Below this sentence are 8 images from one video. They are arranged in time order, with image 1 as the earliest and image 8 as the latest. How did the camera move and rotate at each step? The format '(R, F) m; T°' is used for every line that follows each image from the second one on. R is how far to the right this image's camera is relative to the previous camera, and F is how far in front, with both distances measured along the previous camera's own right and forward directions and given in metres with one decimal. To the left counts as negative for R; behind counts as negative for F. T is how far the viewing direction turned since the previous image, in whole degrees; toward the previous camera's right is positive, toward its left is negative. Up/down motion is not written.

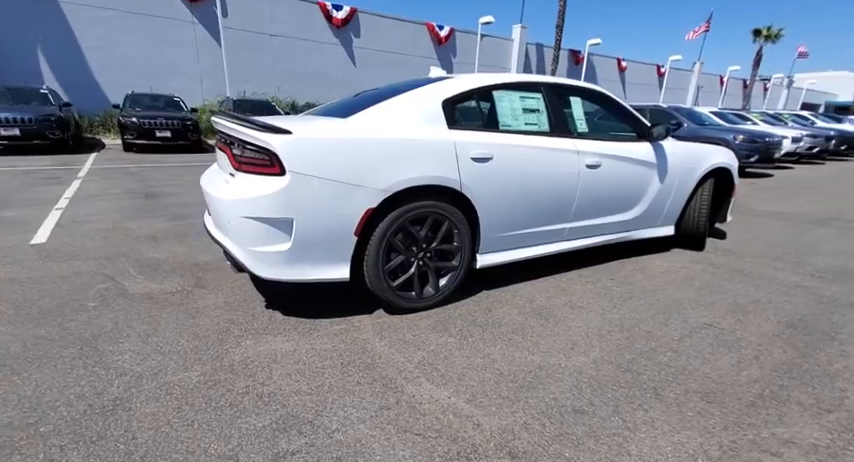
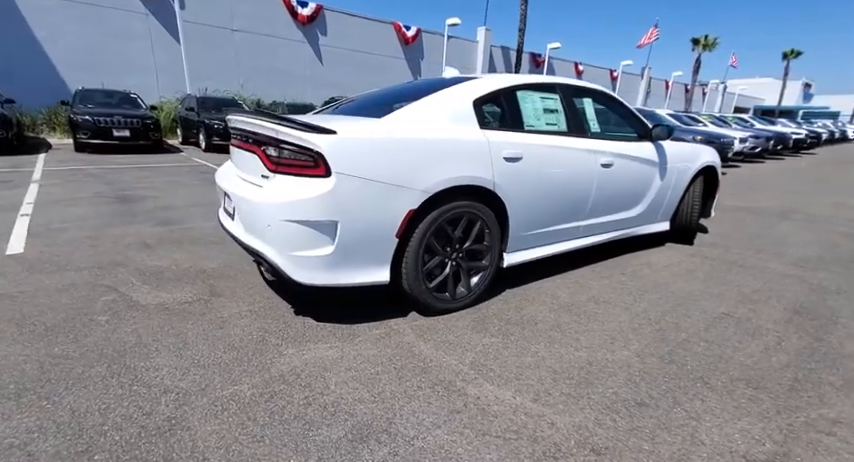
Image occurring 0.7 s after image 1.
(-0.5, 0.0) m; +5°
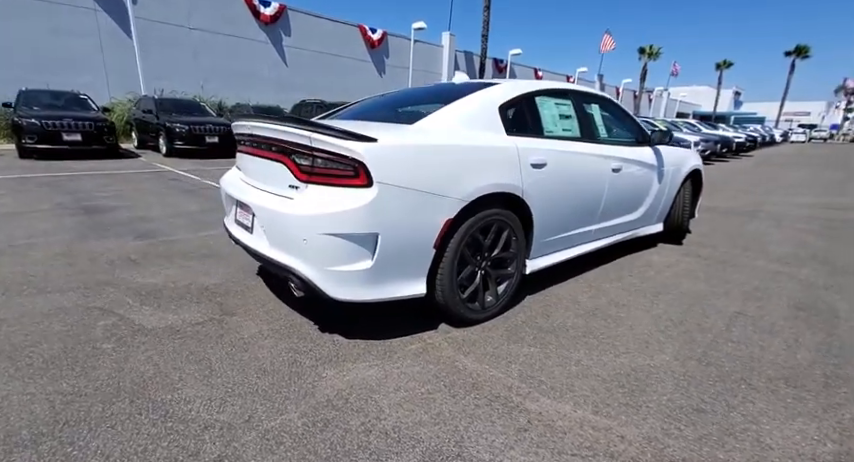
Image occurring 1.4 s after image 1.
(-0.4, +0.1) m; +5°
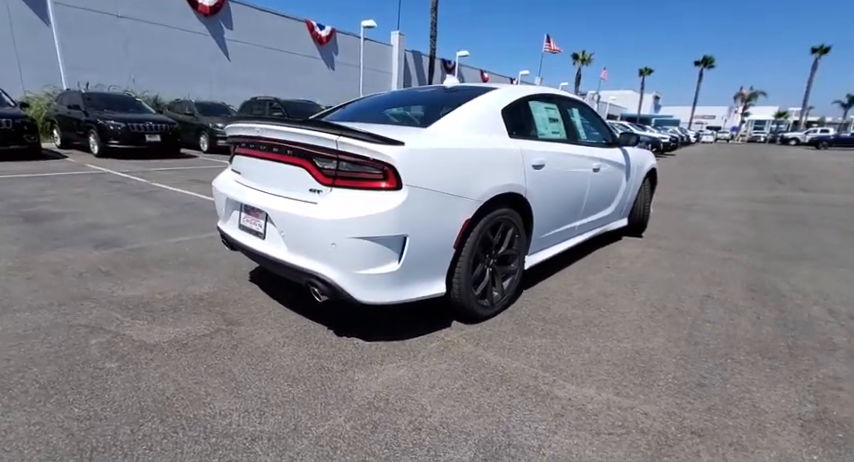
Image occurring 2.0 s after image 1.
(-0.4, 0.0) m; +7°
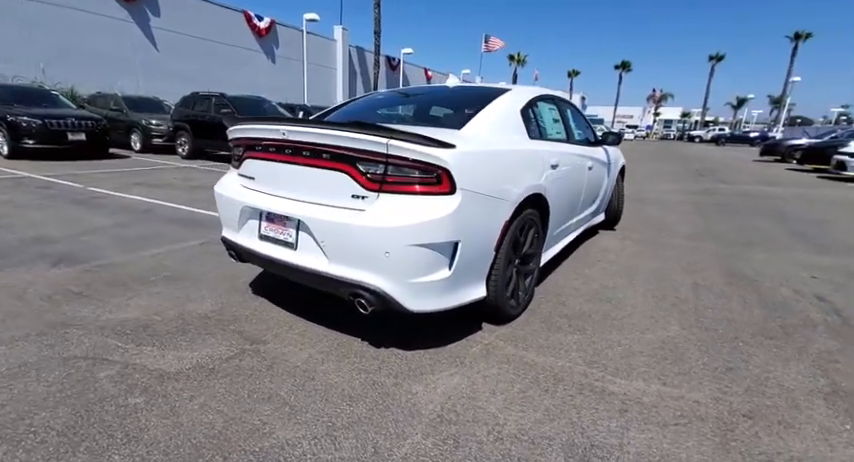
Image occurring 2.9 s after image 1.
(-0.6, +0.1) m; +8°
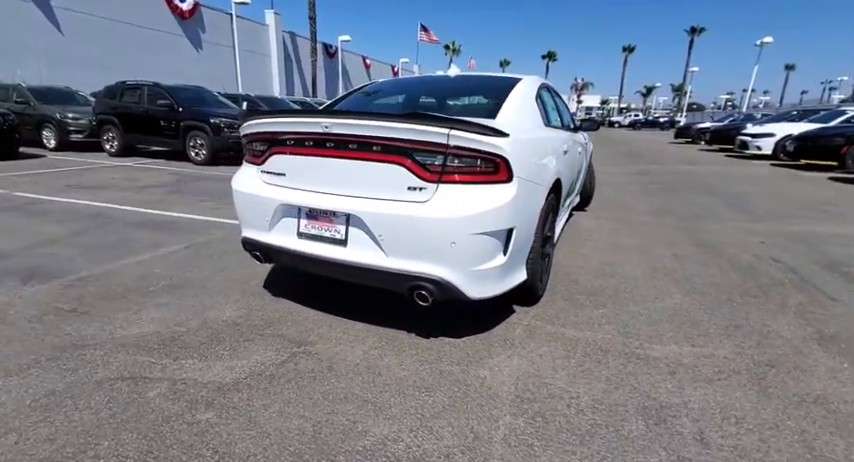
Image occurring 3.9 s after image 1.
(-0.6, 0.0) m; +8°
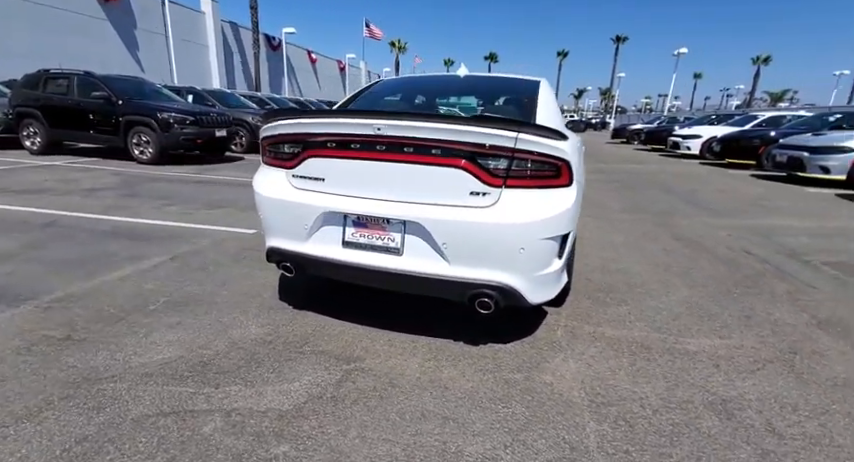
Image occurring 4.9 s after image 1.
(-0.6, +0.1) m; +8°
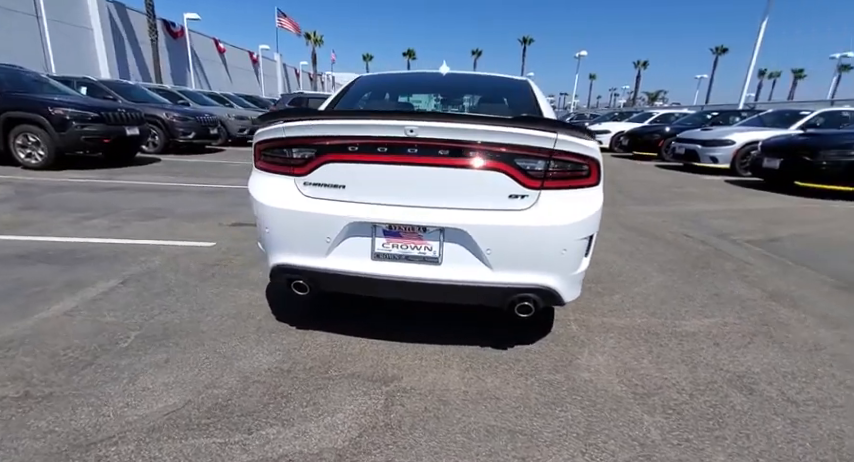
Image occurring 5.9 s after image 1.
(-0.5, +0.2) m; +11°
